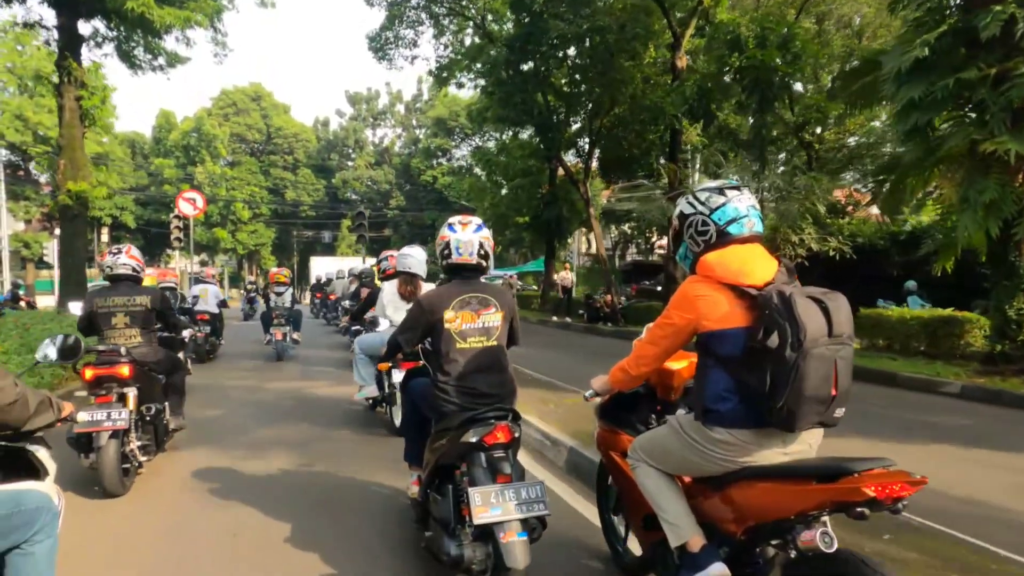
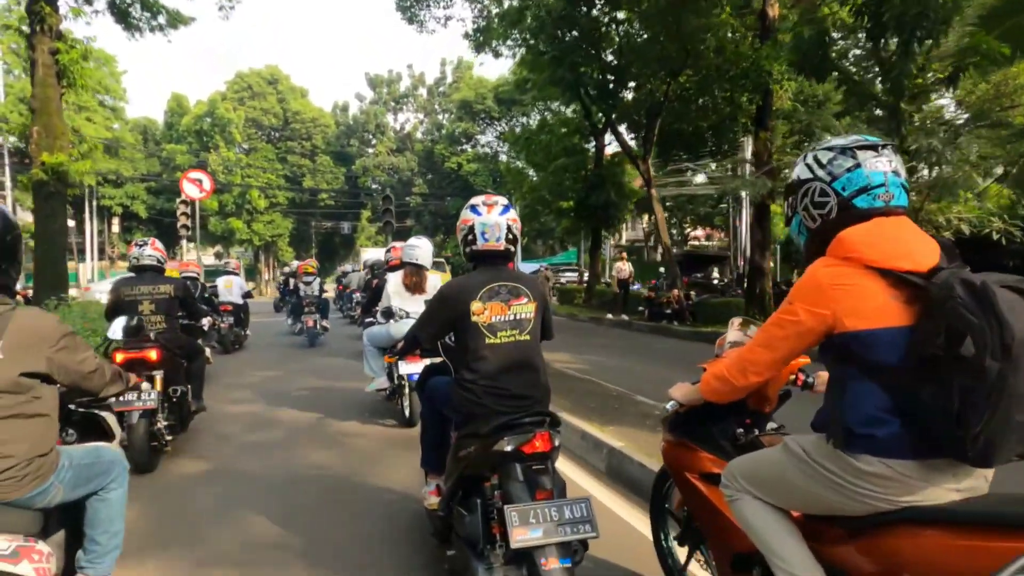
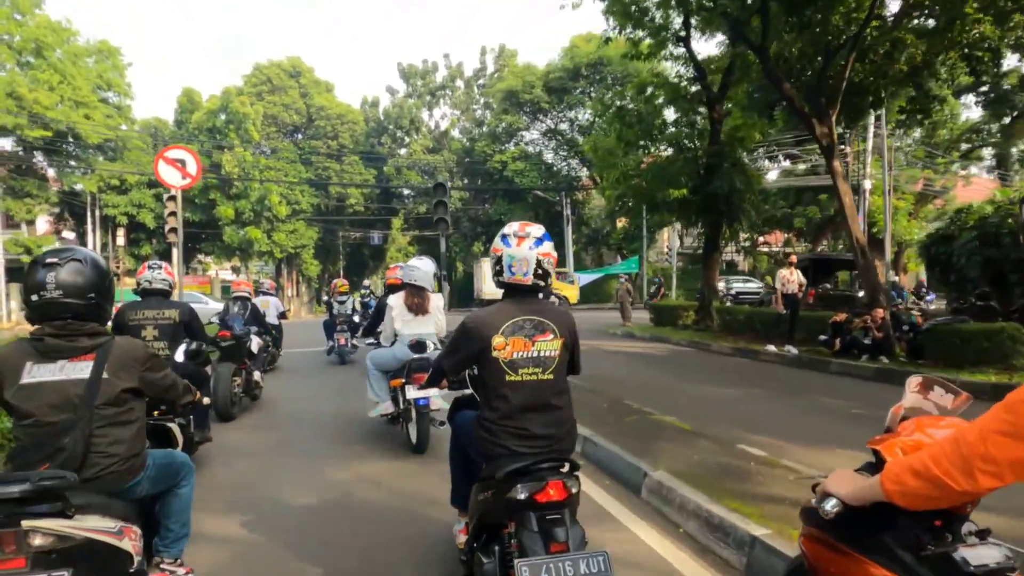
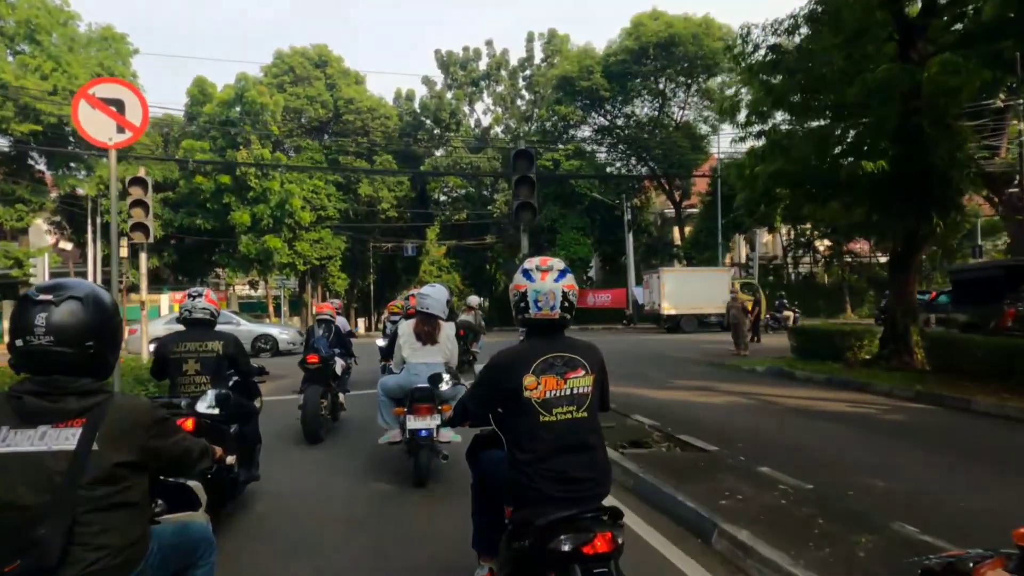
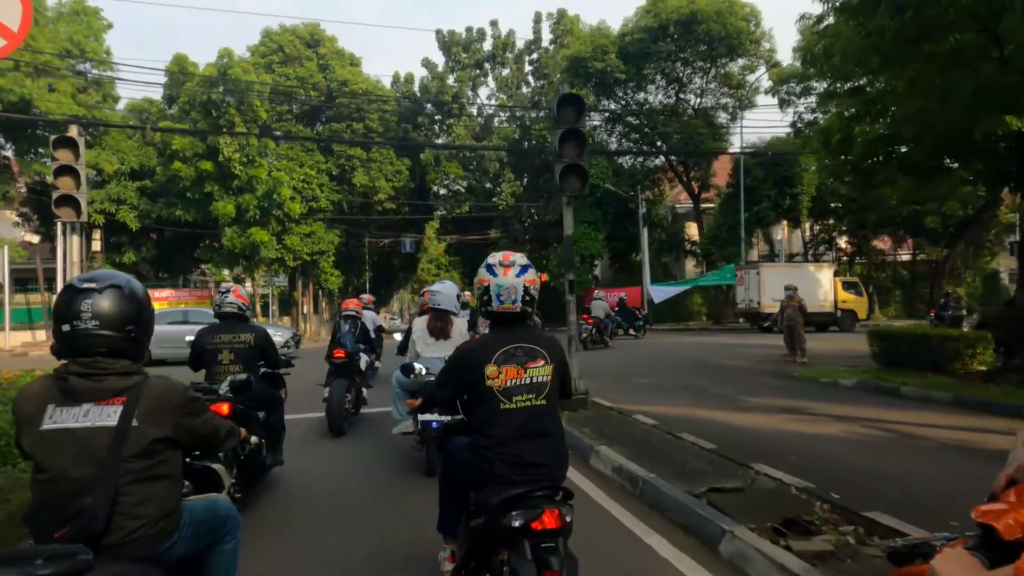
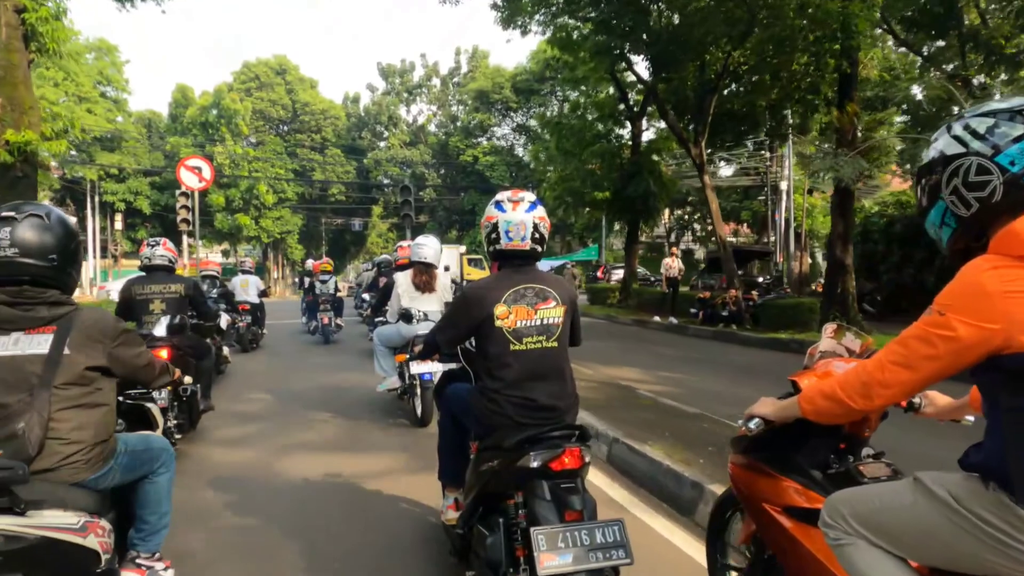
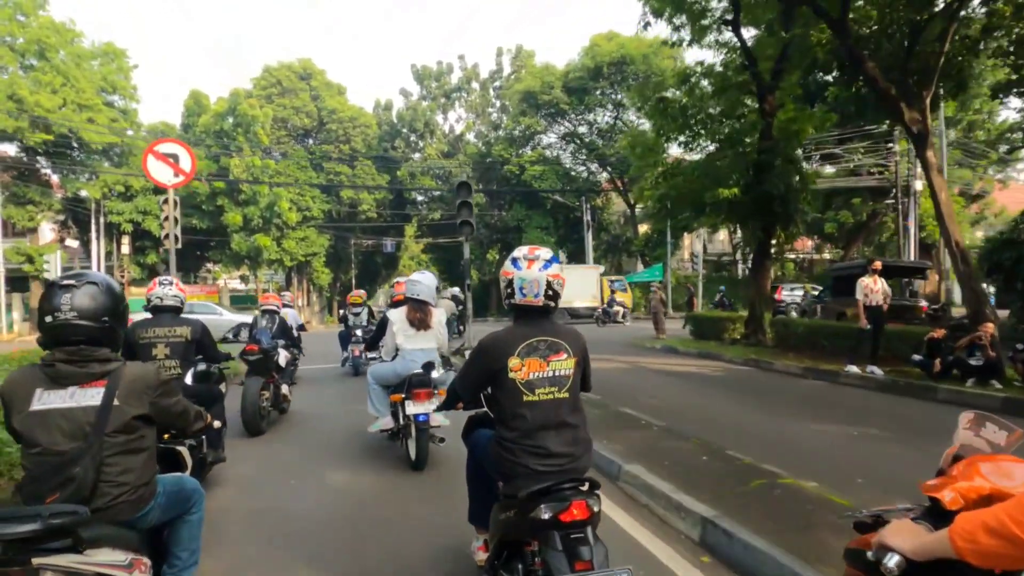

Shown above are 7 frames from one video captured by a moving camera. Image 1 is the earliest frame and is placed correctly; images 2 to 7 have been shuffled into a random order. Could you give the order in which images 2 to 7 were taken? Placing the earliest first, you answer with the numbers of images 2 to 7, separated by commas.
2, 6, 3, 7, 4, 5
